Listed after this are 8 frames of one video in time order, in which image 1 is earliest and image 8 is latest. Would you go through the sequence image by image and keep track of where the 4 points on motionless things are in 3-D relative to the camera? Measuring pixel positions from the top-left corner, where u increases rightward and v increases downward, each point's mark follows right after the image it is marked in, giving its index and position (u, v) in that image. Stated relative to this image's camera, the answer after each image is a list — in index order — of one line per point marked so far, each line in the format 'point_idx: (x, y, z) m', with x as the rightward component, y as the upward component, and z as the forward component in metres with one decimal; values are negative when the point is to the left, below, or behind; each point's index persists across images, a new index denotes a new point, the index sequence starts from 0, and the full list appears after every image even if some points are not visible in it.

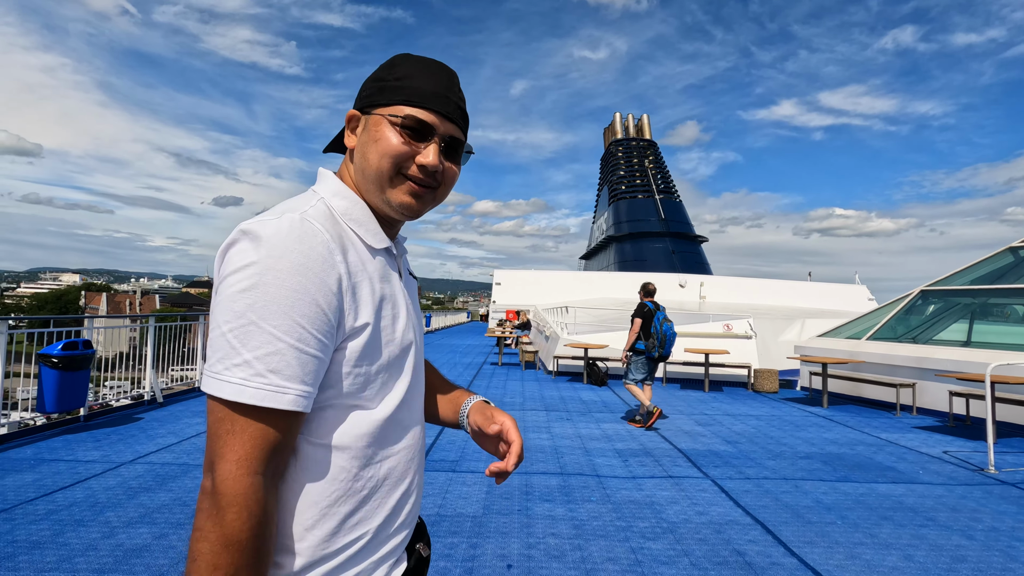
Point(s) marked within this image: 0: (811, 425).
0: (+4.3, -2.0, +7.8) m
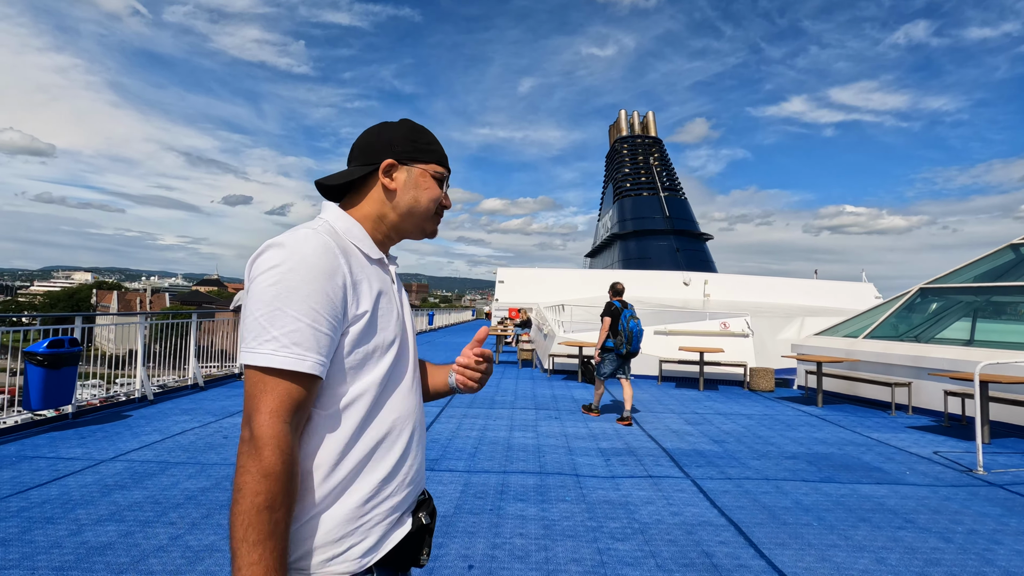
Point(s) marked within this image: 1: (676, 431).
0: (+4.2, -1.9, +7.7) m
1: (+2.2, -1.9, +7.2) m
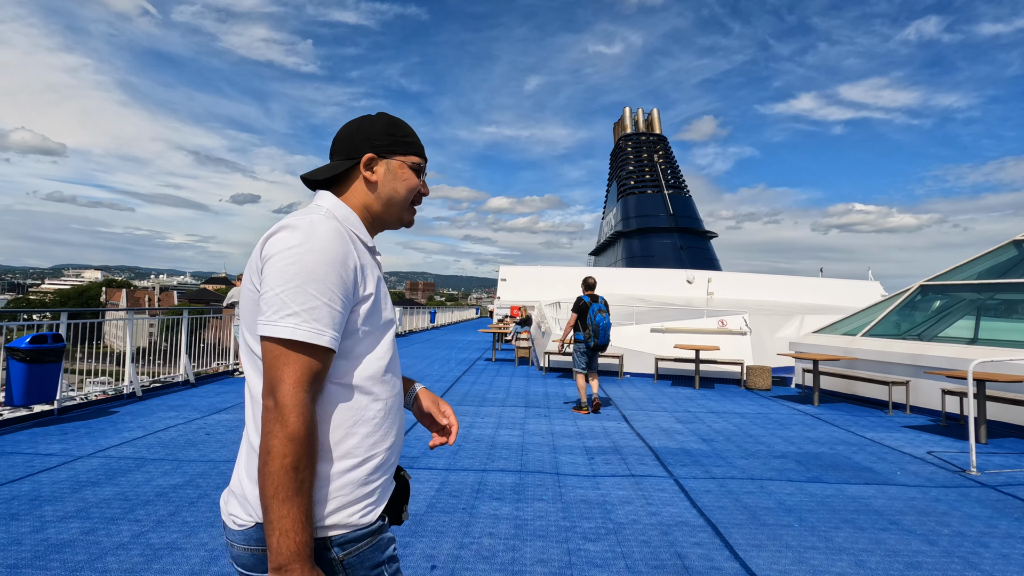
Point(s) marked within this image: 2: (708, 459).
0: (+4.0, -1.9, +7.5) m
1: (+2.0, -1.9, +7.1) m
2: (+2.1, -1.8, +5.7) m
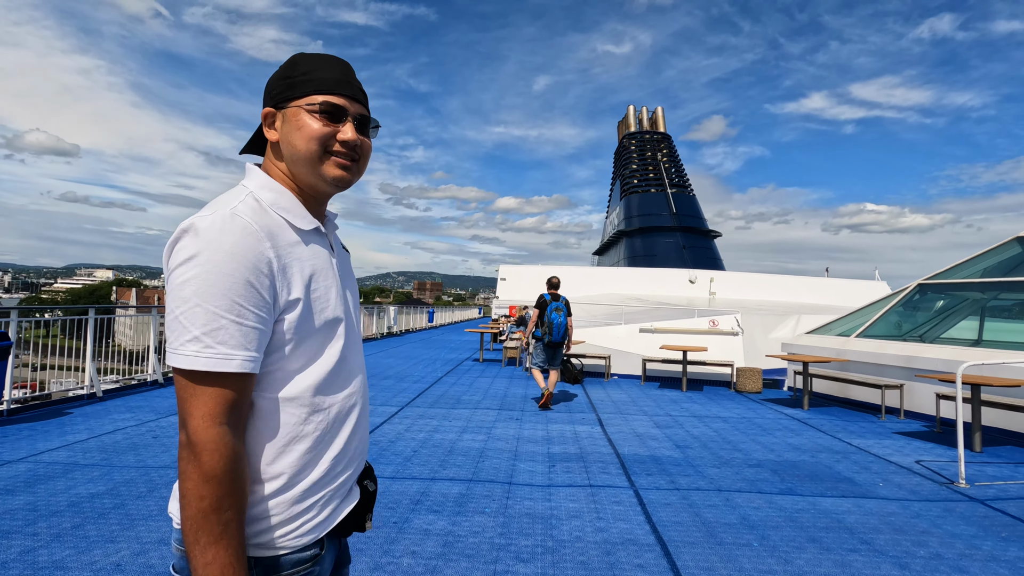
0: (+3.6, -1.9, +7.1) m
1: (+1.6, -1.8, +6.7) m
2: (+1.7, -1.8, +5.3) m
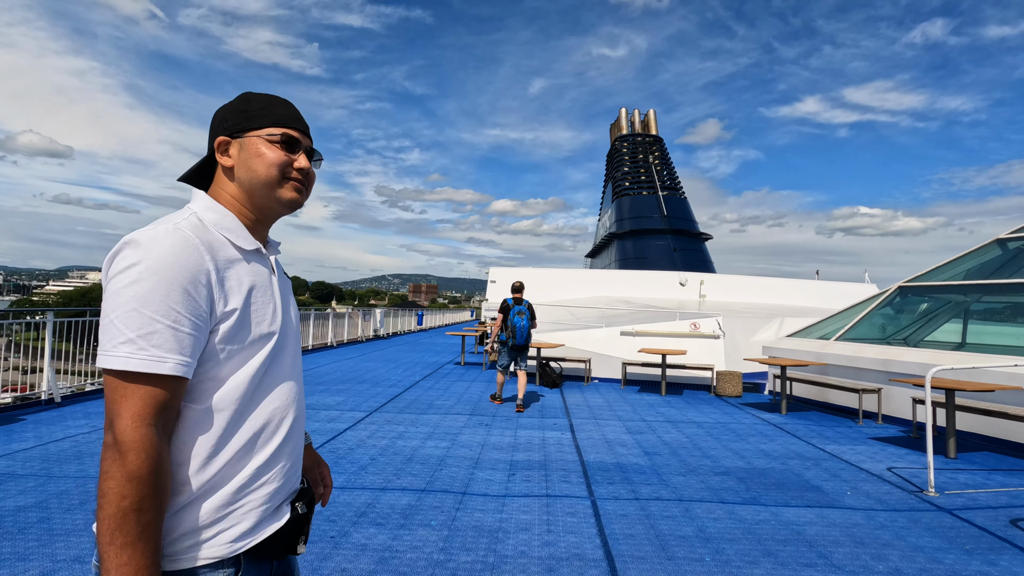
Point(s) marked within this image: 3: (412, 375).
0: (+3.2, -1.9, +7.0) m
1: (+1.2, -1.9, +6.6) m
2: (+1.3, -1.8, +5.2) m
3: (-2.2, -1.9, +11.9) m
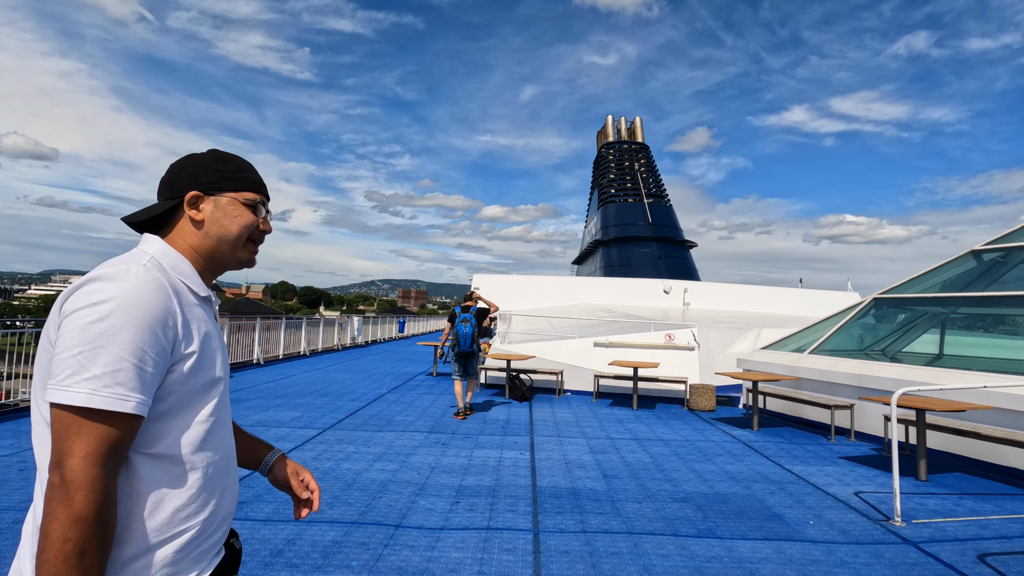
0: (+2.6, -2.1, +6.7) m
1: (+0.7, -2.0, +6.3) m
2: (+0.8, -2.0, +4.9) m
3: (-2.9, -2.1, +11.5) m
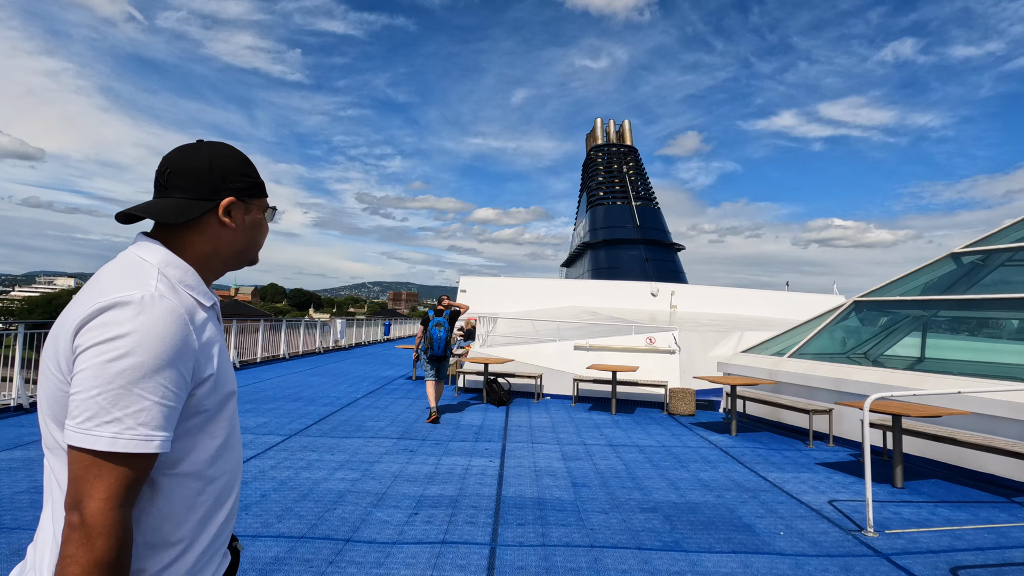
0: (+2.3, -2.1, +6.5) m
1: (+0.3, -2.0, +6.1) m
2: (+0.4, -2.0, +4.7) m
3: (-3.3, -2.2, +11.3) m
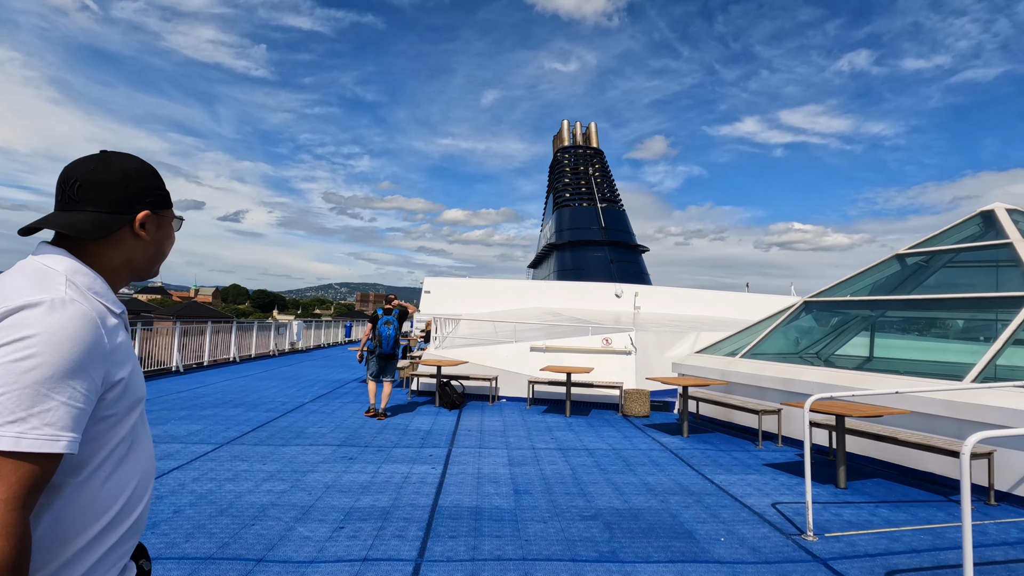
0: (+1.6, -2.1, +6.4) m
1: (-0.3, -2.0, +5.8) m
2: (-0.1, -2.0, +4.4) m
3: (-4.2, -2.2, +10.8) m
